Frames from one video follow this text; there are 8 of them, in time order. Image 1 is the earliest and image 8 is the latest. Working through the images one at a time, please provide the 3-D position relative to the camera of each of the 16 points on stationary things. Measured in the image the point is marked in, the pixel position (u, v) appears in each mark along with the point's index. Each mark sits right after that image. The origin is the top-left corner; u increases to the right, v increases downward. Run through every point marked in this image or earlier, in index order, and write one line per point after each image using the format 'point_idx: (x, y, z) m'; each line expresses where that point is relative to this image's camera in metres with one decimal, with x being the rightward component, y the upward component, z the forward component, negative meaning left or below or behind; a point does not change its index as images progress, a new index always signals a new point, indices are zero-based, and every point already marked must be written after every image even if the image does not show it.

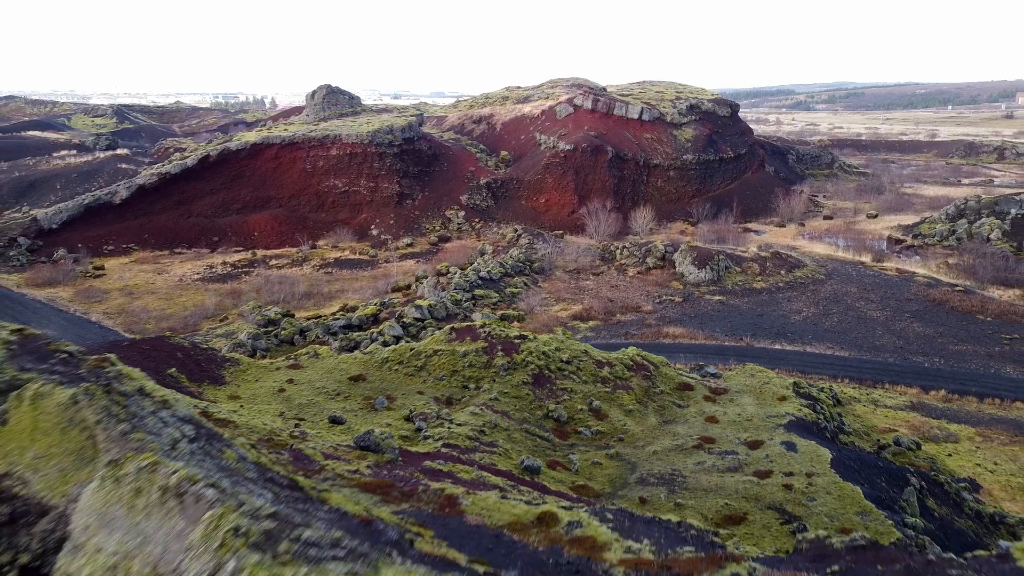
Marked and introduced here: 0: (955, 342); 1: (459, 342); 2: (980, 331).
0: (+7.7, -0.9, +15.0) m
1: (-0.6, -0.6, +9.7) m
2: (+8.6, -0.8, +15.7) m
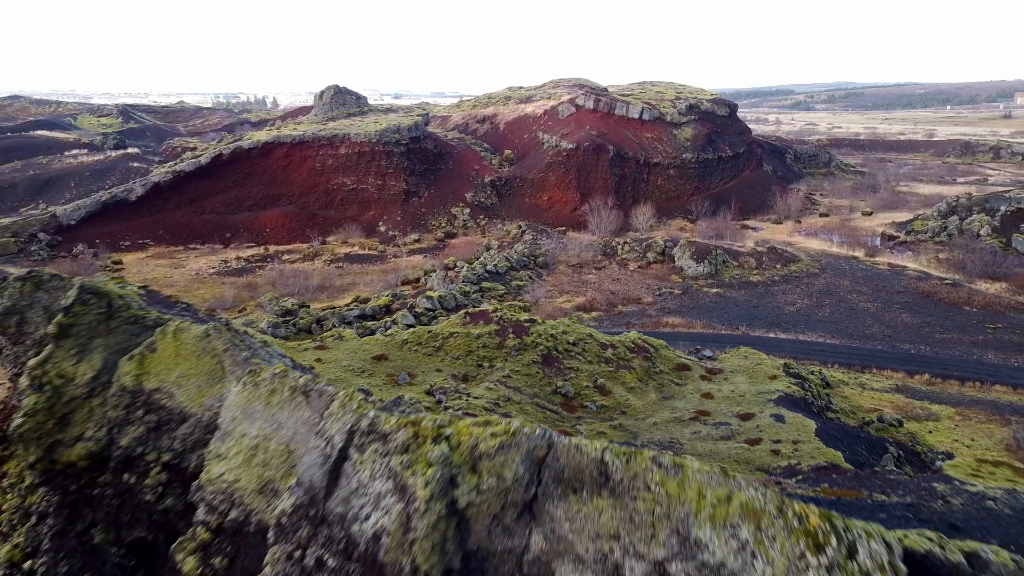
0: (+7.9, -0.8, +15.7) m
1: (-0.5, -0.5, +10.5) m
2: (+8.7, -0.6, +16.4) m
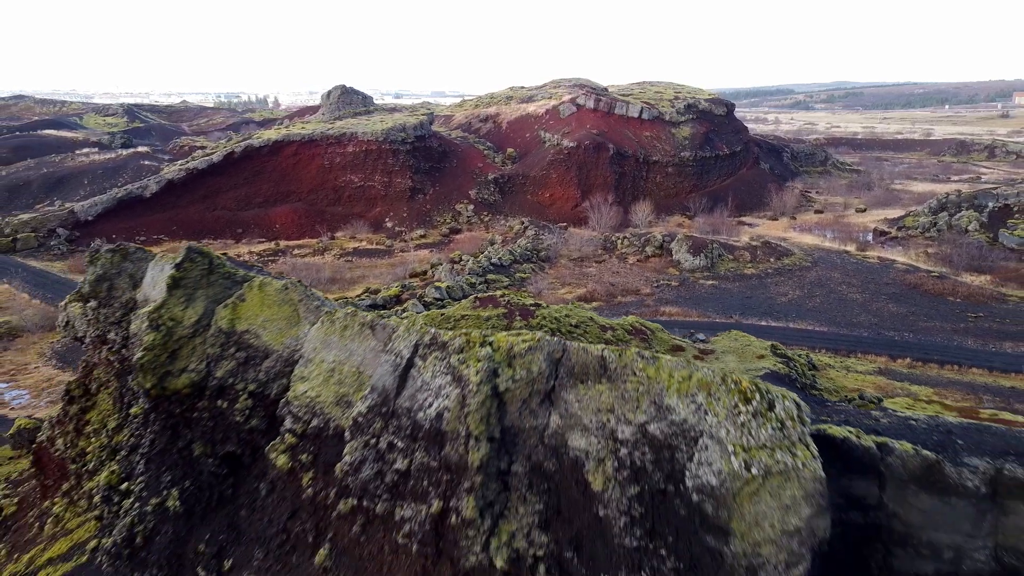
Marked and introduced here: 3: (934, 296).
0: (+7.9, -0.6, +16.5) m
1: (-0.4, -0.3, +11.2) m
2: (+8.8, -0.4, +17.2) m
3: (+9.1, -0.2, +18.4) m
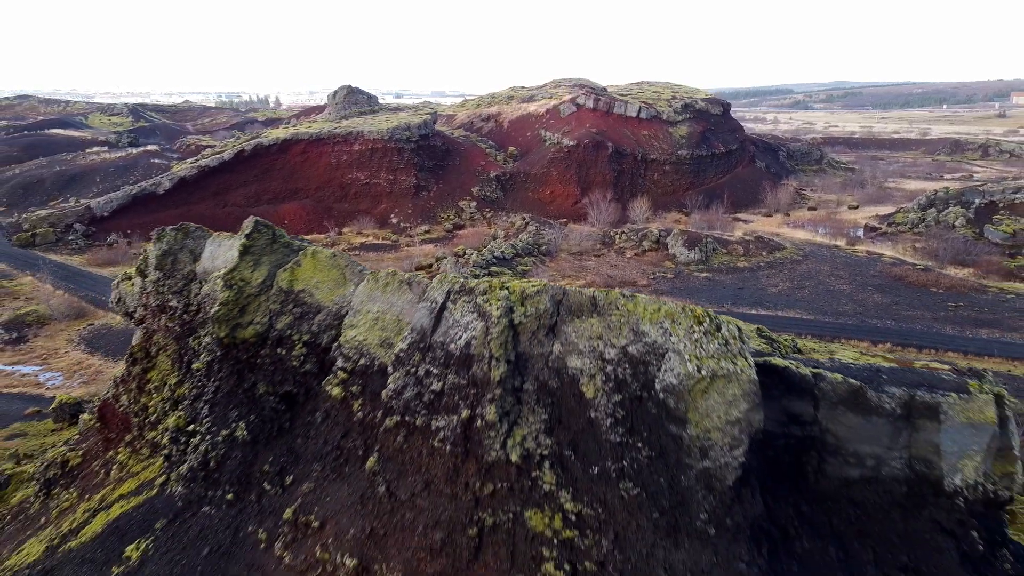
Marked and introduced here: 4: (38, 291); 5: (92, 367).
0: (+8.0, -0.4, +17.3) m
1: (-0.3, -0.1, +12.1) m
2: (+8.8, -0.3, +18.1) m
3: (+9.1, 0.0, +19.2) m
4: (-10.5, -0.1, +19.0) m
5: (-7.0, -1.3, +14.2) m
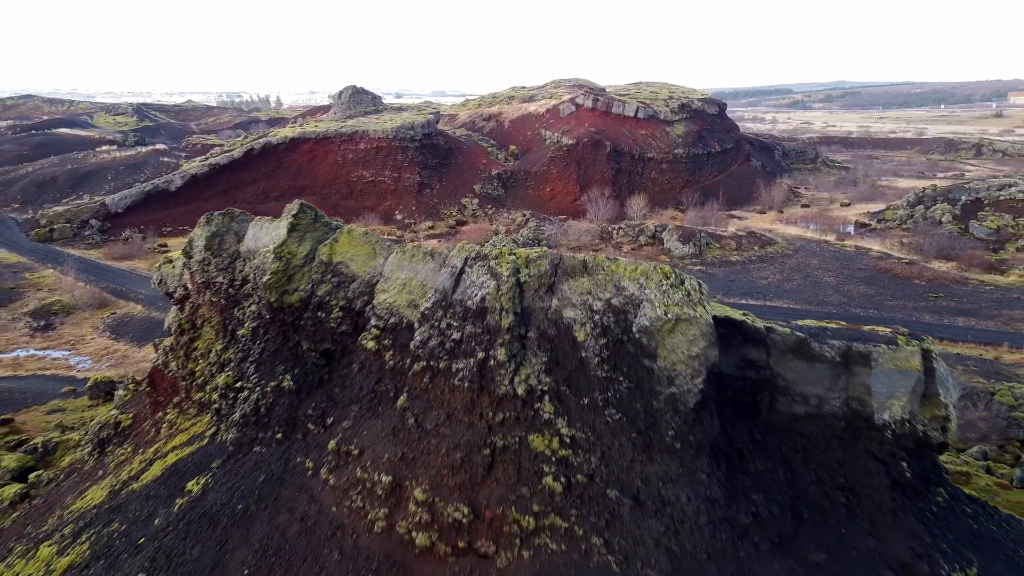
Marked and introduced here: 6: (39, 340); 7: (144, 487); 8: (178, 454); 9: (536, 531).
0: (+8.0, -0.2, +18.2) m
1: (-0.3, +0.1, +13.0) m
2: (+8.9, -0.1, +18.9) m
3: (+9.1, +0.2, +20.1) m
4: (-10.5, +0.1, +19.9) m
5: (-6.9, -1.1, +15.1) m
6: (-8.7, -1.0, +15.8) m
7: (-2.8, -1.5, +6.5) m
8: (-2.6, -1.3, +6.6) m
9: (+0.1, -1.3, +4.5) m
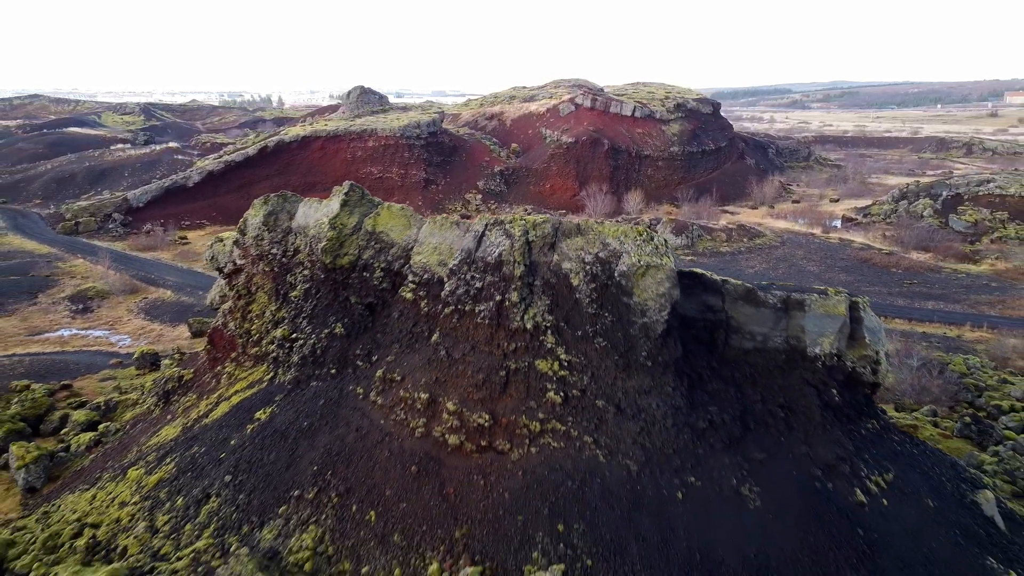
0: (+8.1, +0.1, +19.6) m
1: (-0.2, +0.4, +14.3) m
2: (+8.9, +0.2, +20.3) m
3: (+9.2, +0.5, +21.4) m
4: (-10.4, +0.4, +21.3) m
5: (-6.9, -0.8, +16.4) m
6: (-8.7, -0.7, +17.2) m
7: (-2.7, -1.2, +7.8) m
8: (-2.5, -1.0, +8.0) m
9: (+0.2, -1.0, +5.9) m
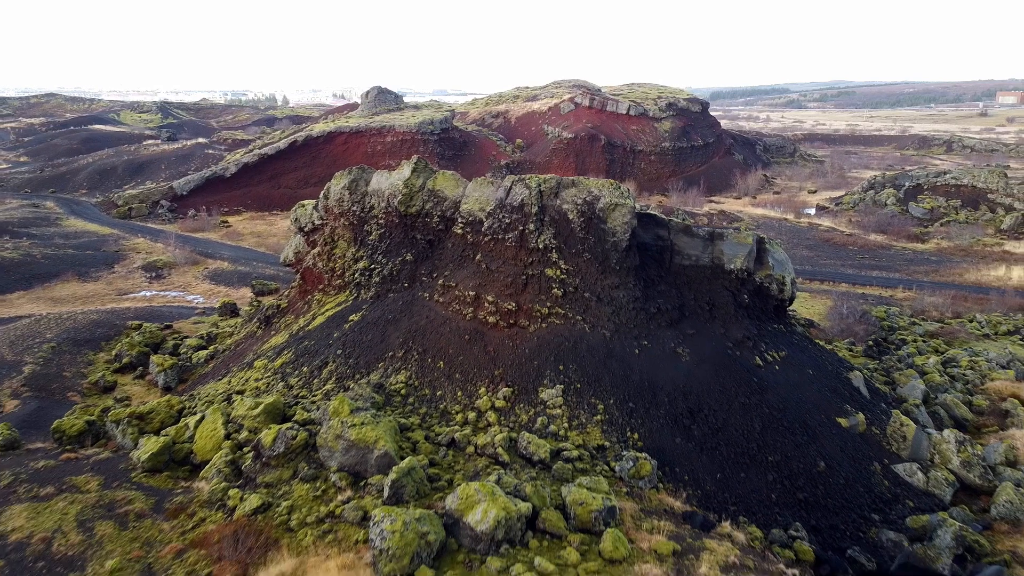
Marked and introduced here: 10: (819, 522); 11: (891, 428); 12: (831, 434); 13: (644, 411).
0: (+8.3, +0.8, +22.8) m
1: (0.0, +1.1, +17.5) m
2: (+9.1, +0.9, +23.5) m
3: (+9.4, +1.2, +24.6) m
4: (-10.2, +1.1, +24.5) m
5: (-6.7, -0.1, +19.6) m
6: (-8.5, +0.1, +20.4) m
7: (-2.5, -0.5, +11.0) m
8: (-2.3, -0.3, +11.2) m
9: (+0.4, -0.3, +9.1) m
10: (+2.8, -2.1, +7.7) m
11: (+4.2, -1.6, +9.6) m
12: (+3.3, -1.5, +9.0) m
13: (+1.3, -1.2, +8.2) m
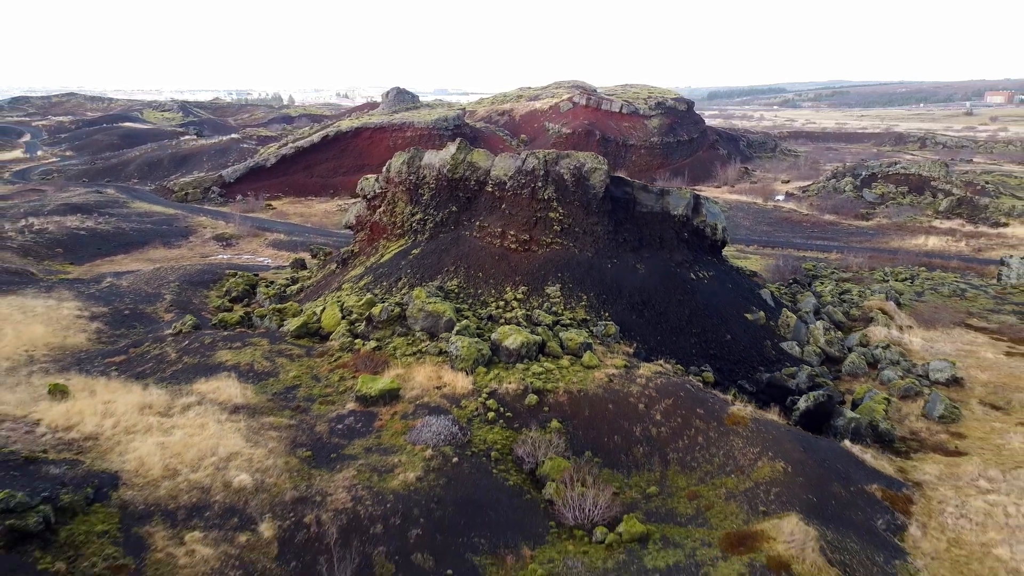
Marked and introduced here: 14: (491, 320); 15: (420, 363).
0: (+8.5, +1.8, +27.3) m
1: (+0.2, +2.1, +22.1) m
2: (+9.4, +1.9, +28.0) m
3: (+9.6, +2.2, +29.2) m
4: (-10.0, +2.2, +29.0) m
5: (-6.4, +0.9, +24.2) m
6: (-8.2, +1.1, +25.0) m
7: (-2.3, +0.5, +15.6) m
8: (-2.1, +0.7, +15.8) m
9: (+0.6, +0.7, +13.7) m
10: (+3.0, -1.1, +12.3) m
11: (+4.5, -0.6, +14.2) m
12: (+3.6, -0.5, +13.6) m
13: (+1.5, -0.2, +12.8) m
14: (-0.3, -0.5, +12.3) m
15: (-1.2, -1.0, +11.1) m
